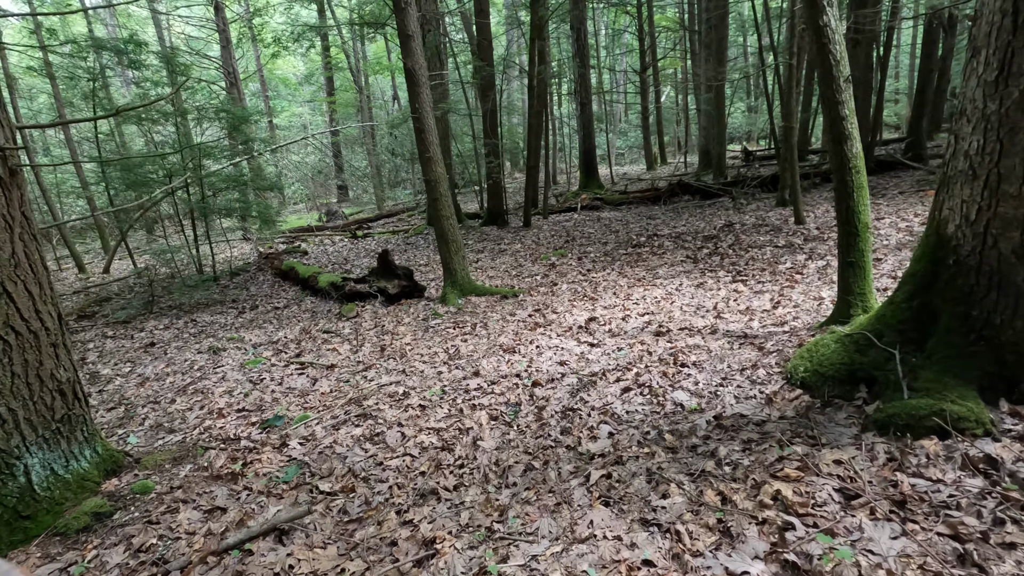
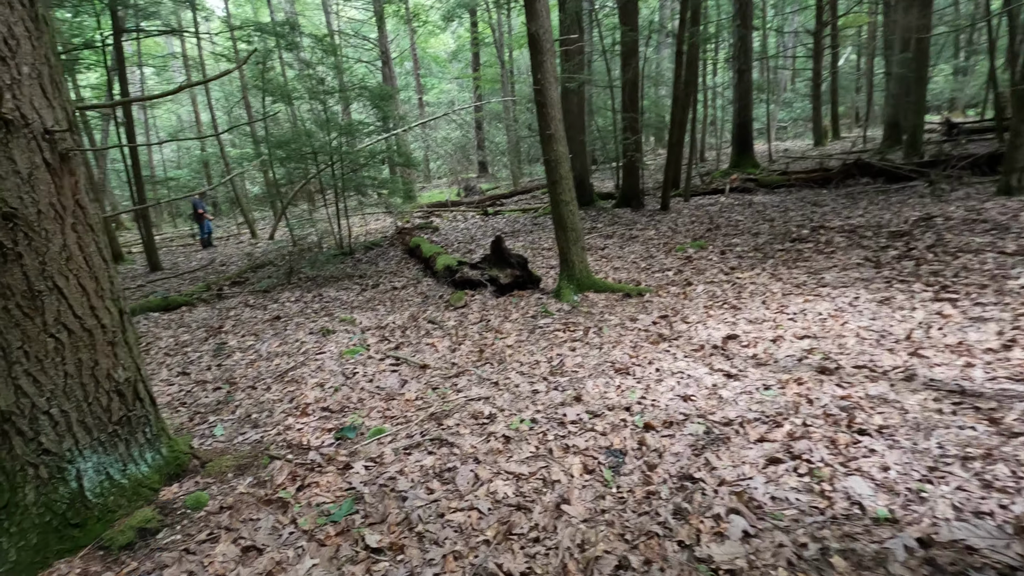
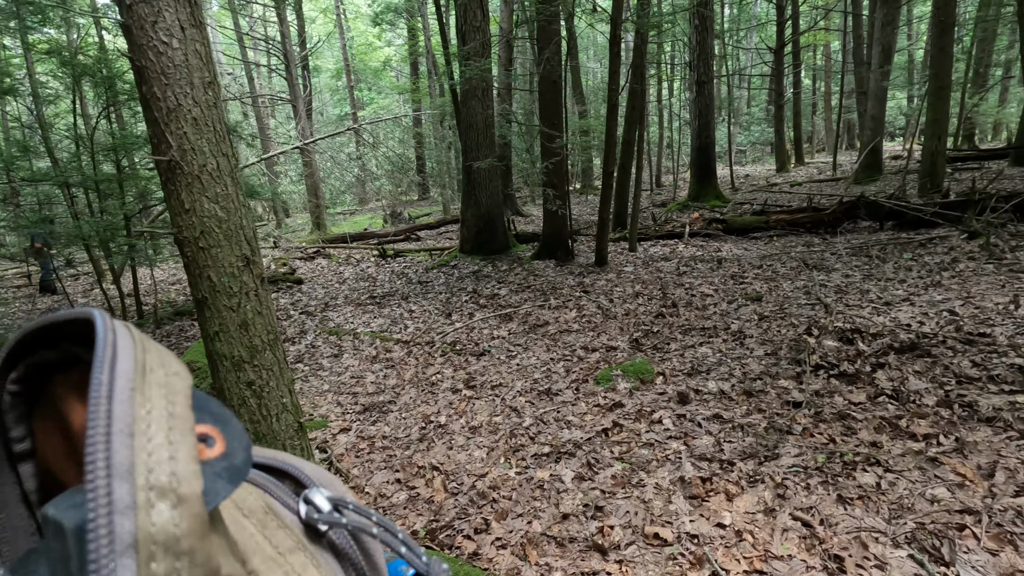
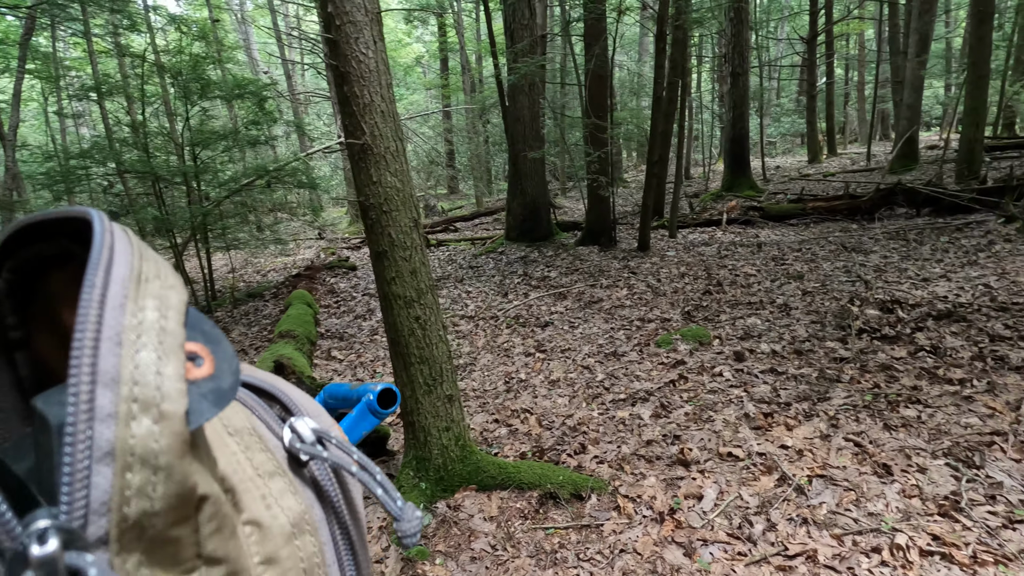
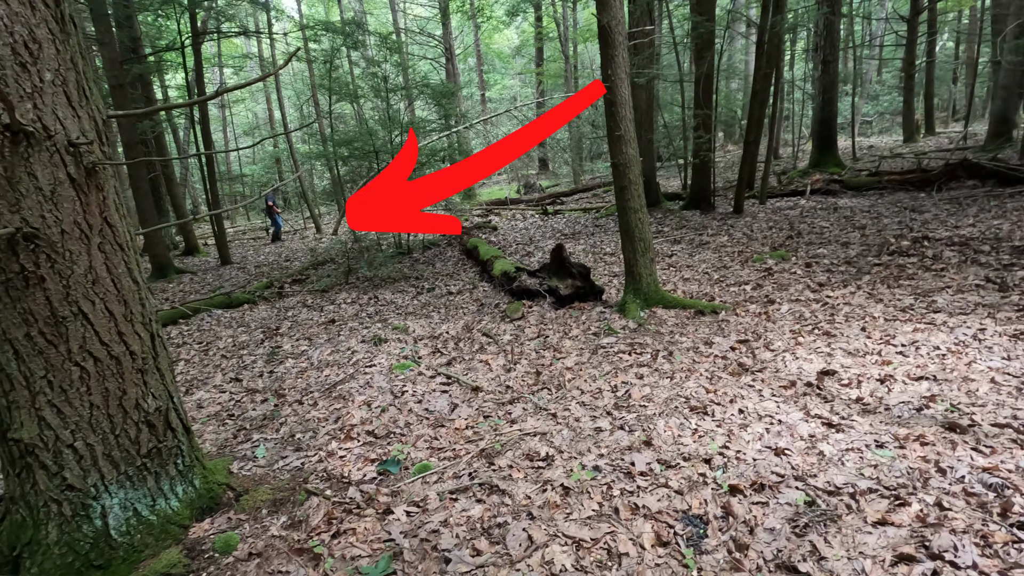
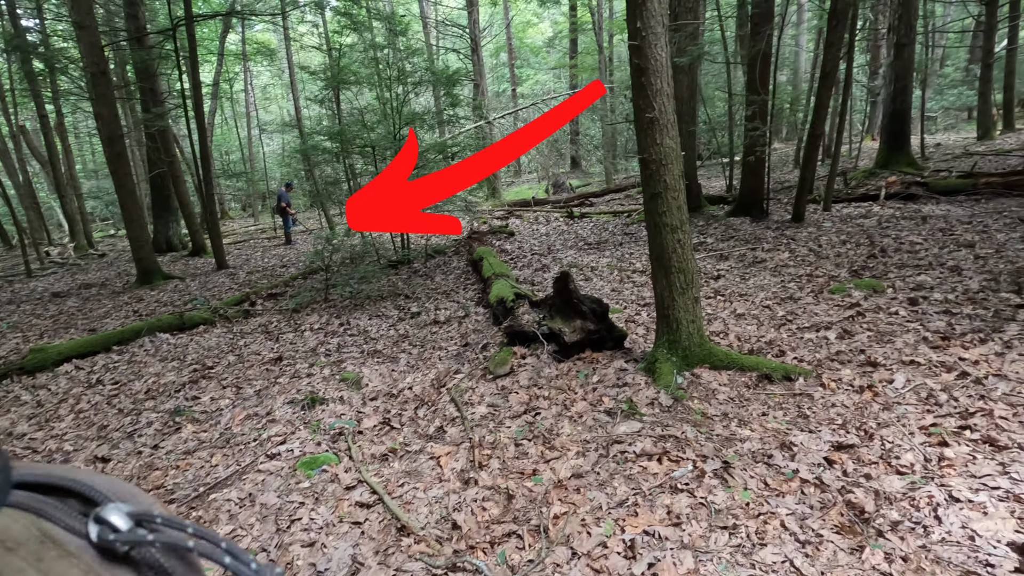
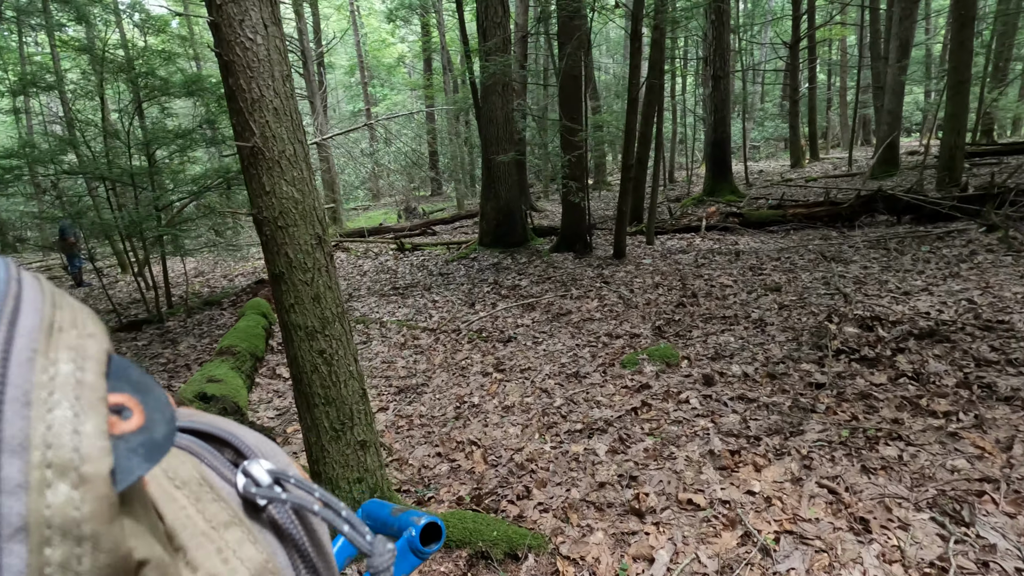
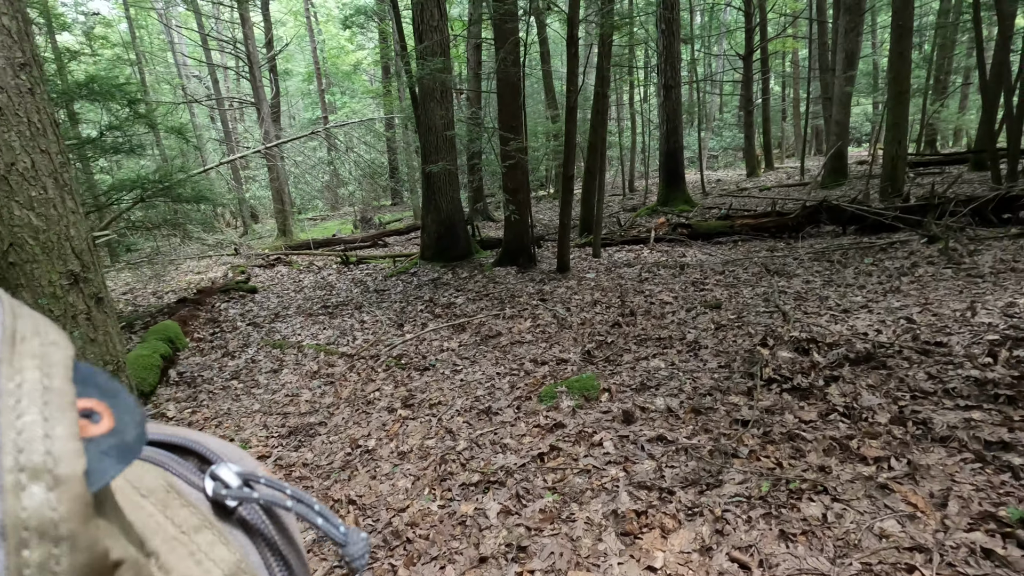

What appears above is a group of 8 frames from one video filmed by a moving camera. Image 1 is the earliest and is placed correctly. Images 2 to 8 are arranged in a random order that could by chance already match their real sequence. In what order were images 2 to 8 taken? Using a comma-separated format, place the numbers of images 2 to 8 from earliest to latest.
2, 5, 6, 4, 7, 3, 8
